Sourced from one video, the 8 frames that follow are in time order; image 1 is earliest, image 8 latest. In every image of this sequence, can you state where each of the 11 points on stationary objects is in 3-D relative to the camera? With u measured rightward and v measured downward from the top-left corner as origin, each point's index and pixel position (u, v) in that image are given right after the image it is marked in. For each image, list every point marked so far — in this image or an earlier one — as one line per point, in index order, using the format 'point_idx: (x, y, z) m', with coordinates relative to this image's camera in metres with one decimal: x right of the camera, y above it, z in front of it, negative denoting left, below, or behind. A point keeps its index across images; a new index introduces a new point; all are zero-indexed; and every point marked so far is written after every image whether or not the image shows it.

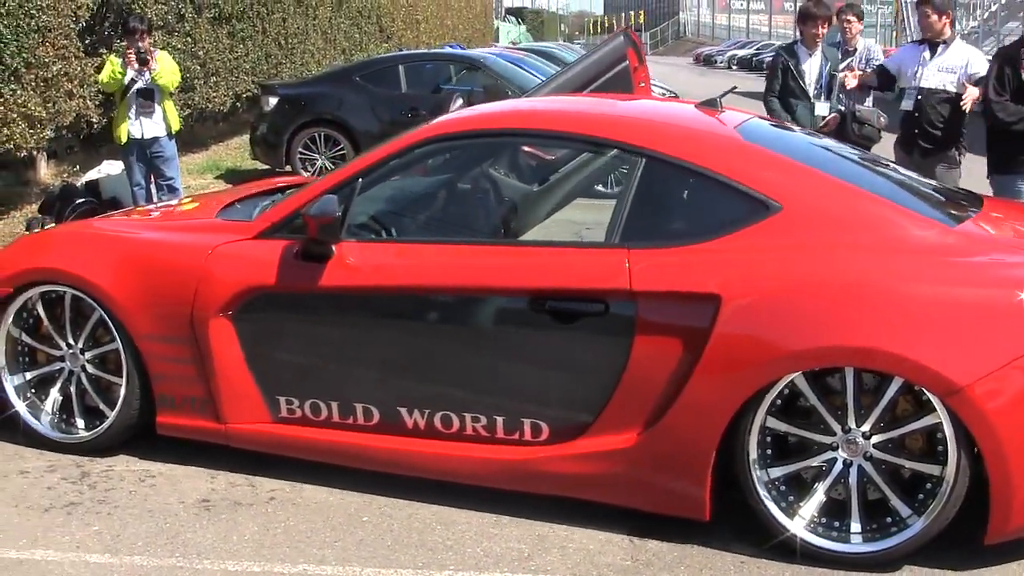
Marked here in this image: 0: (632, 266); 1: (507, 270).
0: (+0.2, 0.0, +3.7) m
1: (0.0, 0.0, +3.8) m
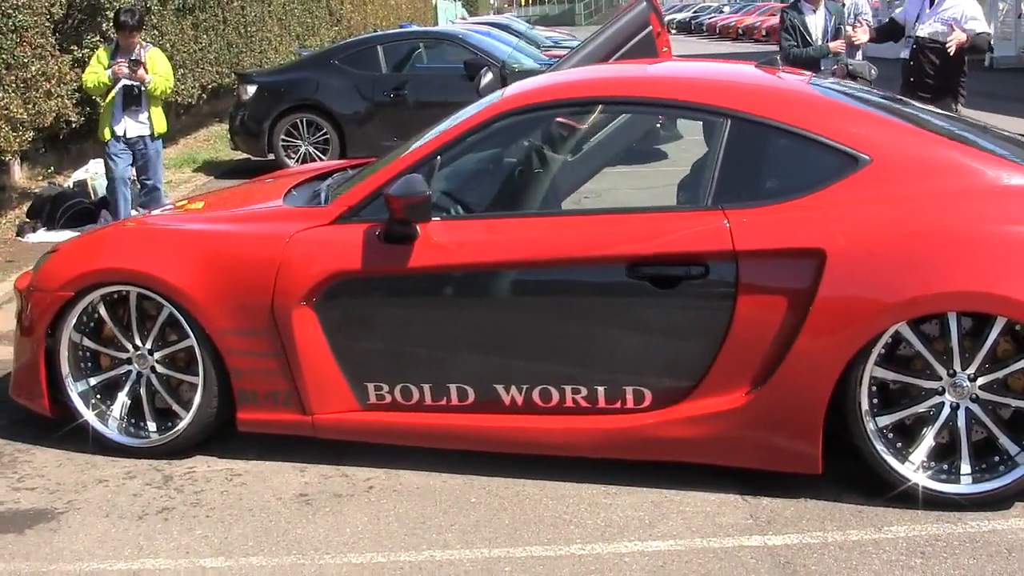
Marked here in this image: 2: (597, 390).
0: (+0.4, +0.1, +3.7) m
1: (+0.2, +0.1, +3.7) m
2: (+0.2, -0.2, +3.8) m
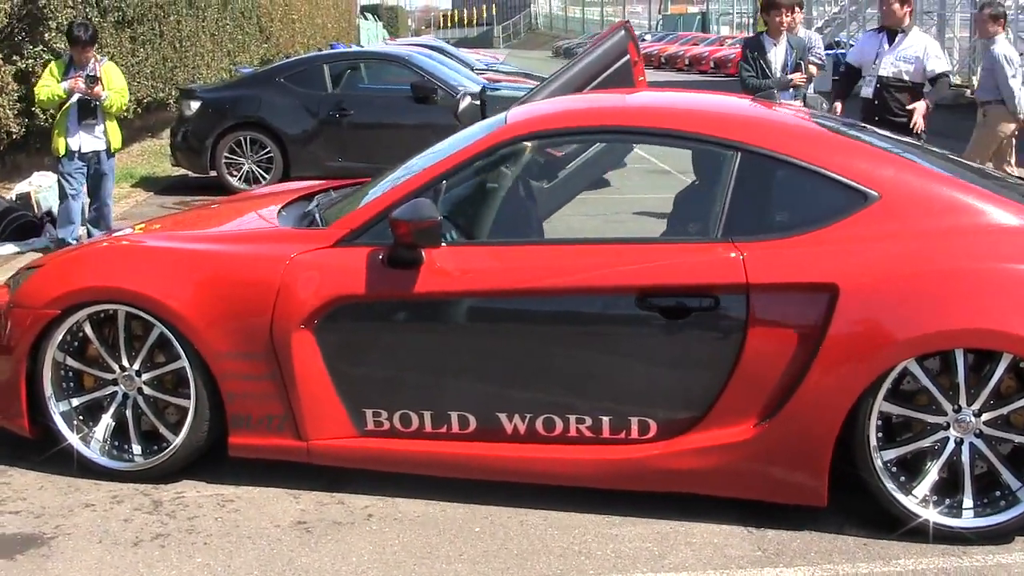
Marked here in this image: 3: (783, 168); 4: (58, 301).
0: (+0.5, +0.1, +3.7) m
1: (+0.2, 0.0, +3.7) m
2: (+0.2, -0.3, +3.8) m
3: (+0.6, +0.2, +3.8) m
4: (-1.0, 0.0, +3.9) m
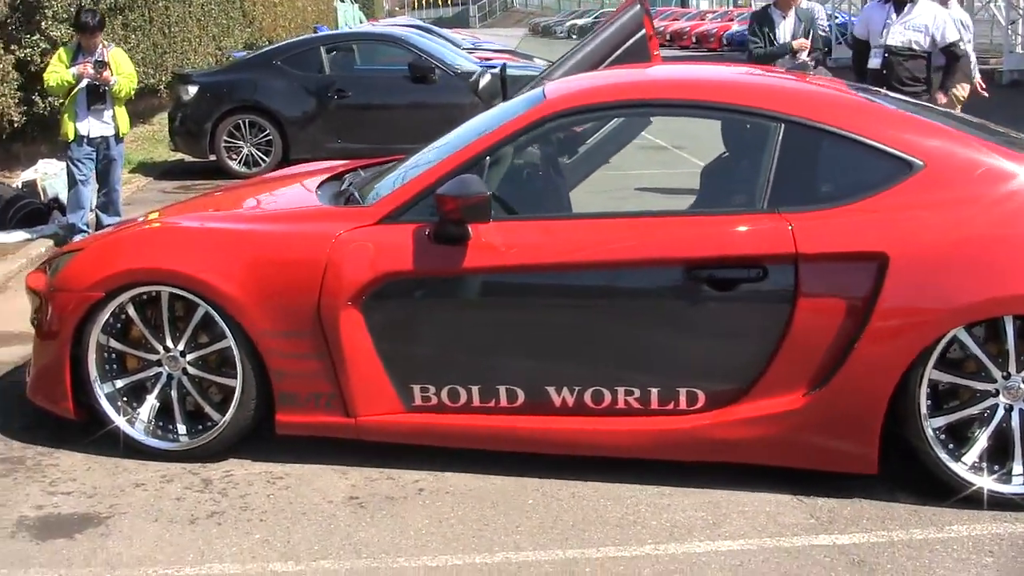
0: (+0.6, +0.1, +3.7) m
1: (+0.3, +0.1, +3.7) m
2: (+0.3, -0.2, +3.9) m
3: (+0.6, +0.3, +3.8) m
4: (-0.9, 0.0, +3.9) m
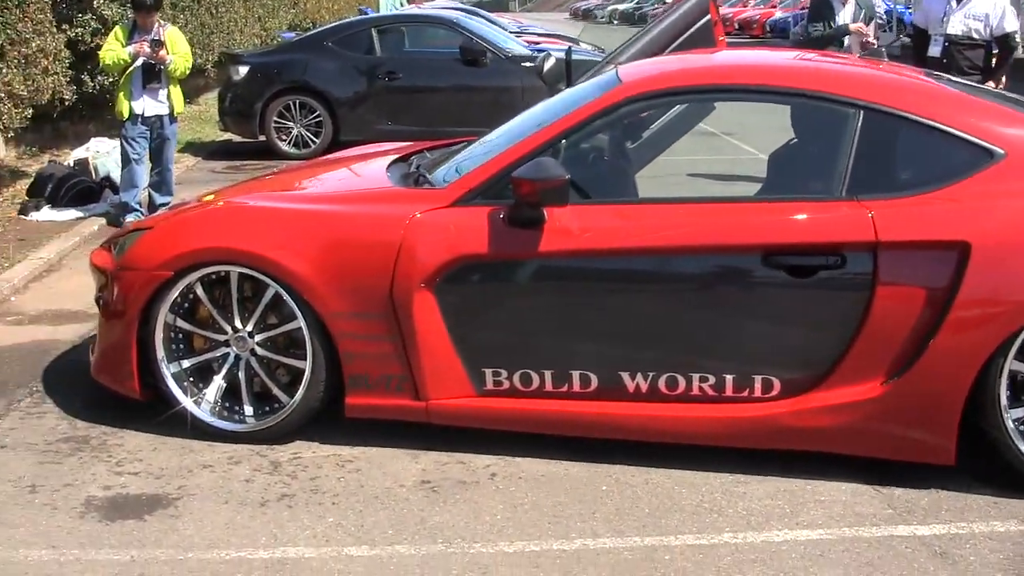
0: (+0.7, +0.1, +3.7) m
1: (+0.5, +0.1, +3.7) m
2: (+0.4, -0.2, +3.8) m
3: (+0.8, +0.3, +3.8) m
4: (-0.7, +0.1, +3.9) m
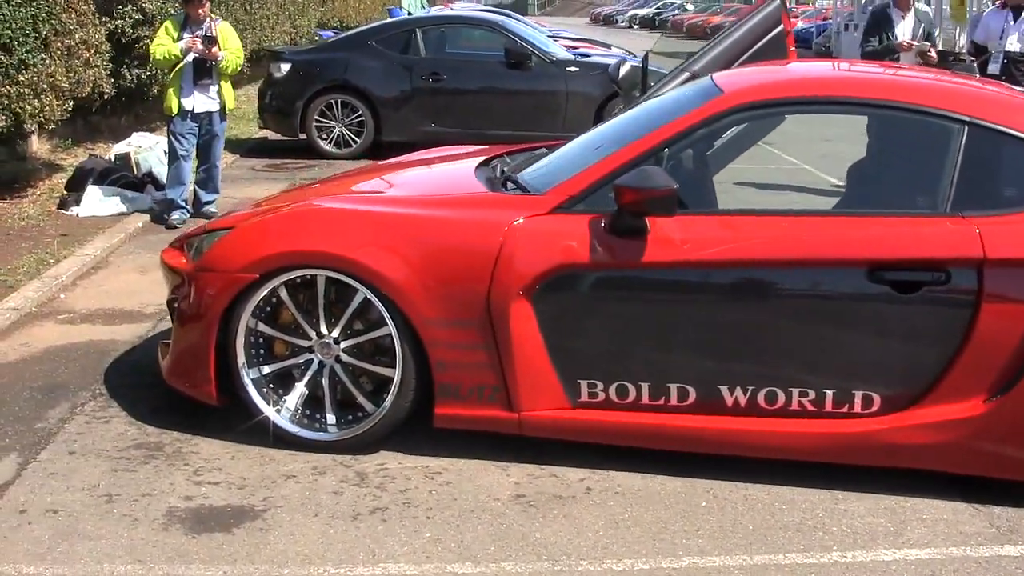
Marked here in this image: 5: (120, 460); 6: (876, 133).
0: (+0.9, +0.1, +3.6) m
1: (+0.7, +0.1, +3.6) m
2: (+0.6, -0.2, +3.7) m
3: (+1.0, +0.3, +3.7) m
4: (-0.5, 0.0, +3.8) m
5: (-0.8, -0.4, +3.9) m
6: (+0.8, +0.3, +3.8) m
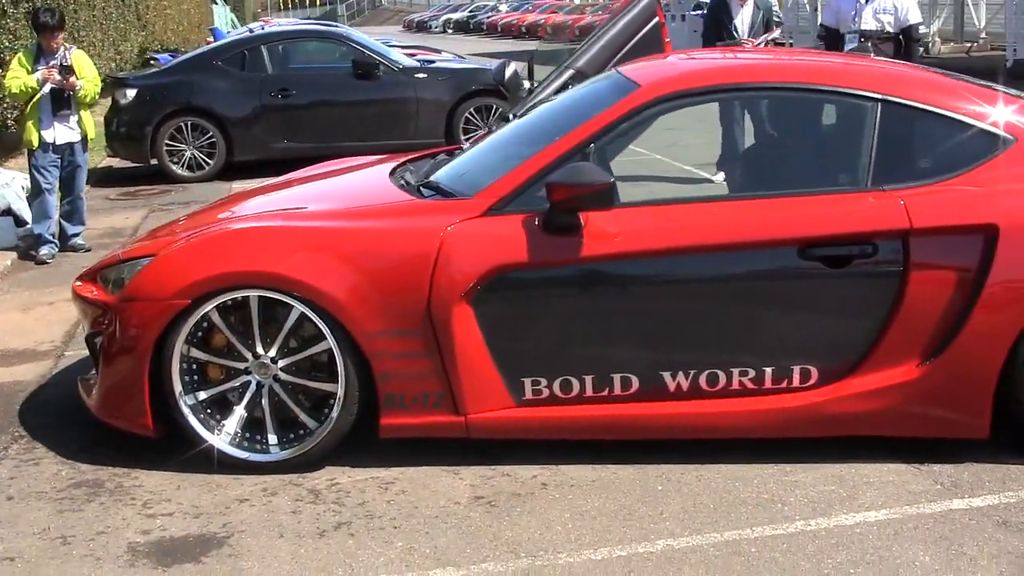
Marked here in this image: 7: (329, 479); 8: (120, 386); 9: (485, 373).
0: (+0.8, +0.2, +3.7) m
1: (+0.5, +0.1, +3.7) m
2: (+0.5, -0.2, +3.8) m
3: (+0.8, +0.4, +3.9) m
4: (-0.7, 0.0, +3.7) m
5: (-0.9, -0.4, +3.8) m
6: (+0.6, +0.4, +3.9) m
7: (-0.4, -0.4, +3.8) m
8: (-0.8, -0.2, +3.9) m
9: (-0.1, -0.2, +3.8) m
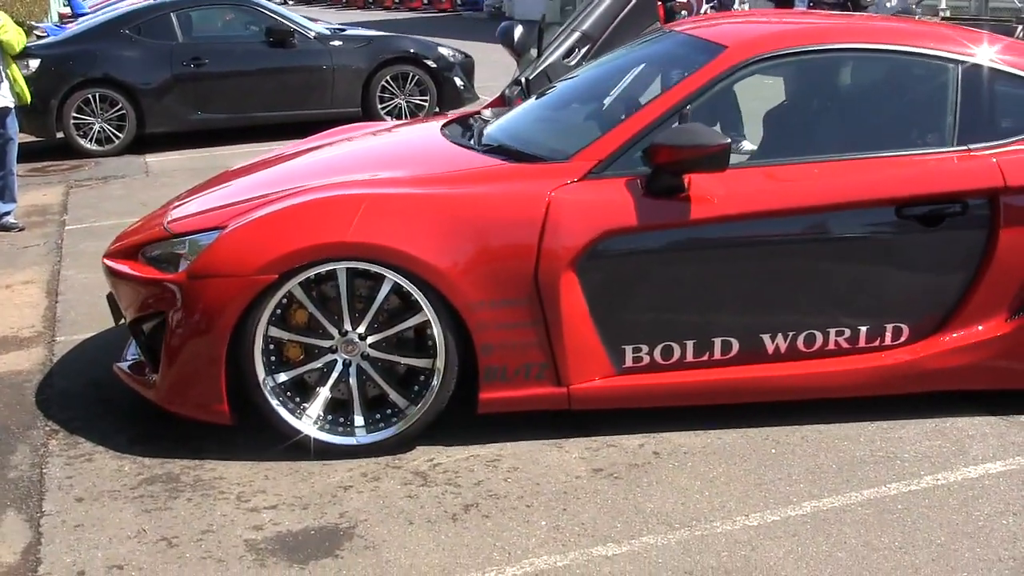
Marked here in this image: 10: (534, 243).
0: (+1.0, +0.3, +3.8) m
1: (+0.7, +0.2, +3.7) m
2: (+0.7, -0.1, +3.8) m
3: (+1.0, +0.5, +3.9) m
4: (-0.4, 0.0, +3.5) m
5: (-0.7, -0.4, +3.5) m
6: (+0.7, +0.4, +3.9) m
7: (-0.2, -0.3, +3.6) m
8: (-0.6, -0.2, +3.6) m
9: (+0.1, -0.1, +3.6) m
10: (+0.1, +0.1, +3.6) m
